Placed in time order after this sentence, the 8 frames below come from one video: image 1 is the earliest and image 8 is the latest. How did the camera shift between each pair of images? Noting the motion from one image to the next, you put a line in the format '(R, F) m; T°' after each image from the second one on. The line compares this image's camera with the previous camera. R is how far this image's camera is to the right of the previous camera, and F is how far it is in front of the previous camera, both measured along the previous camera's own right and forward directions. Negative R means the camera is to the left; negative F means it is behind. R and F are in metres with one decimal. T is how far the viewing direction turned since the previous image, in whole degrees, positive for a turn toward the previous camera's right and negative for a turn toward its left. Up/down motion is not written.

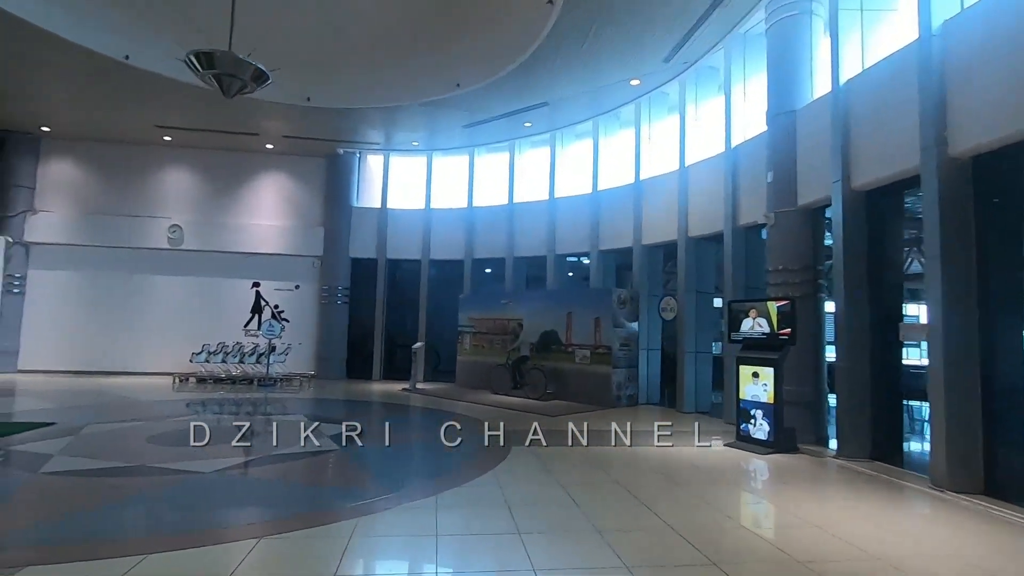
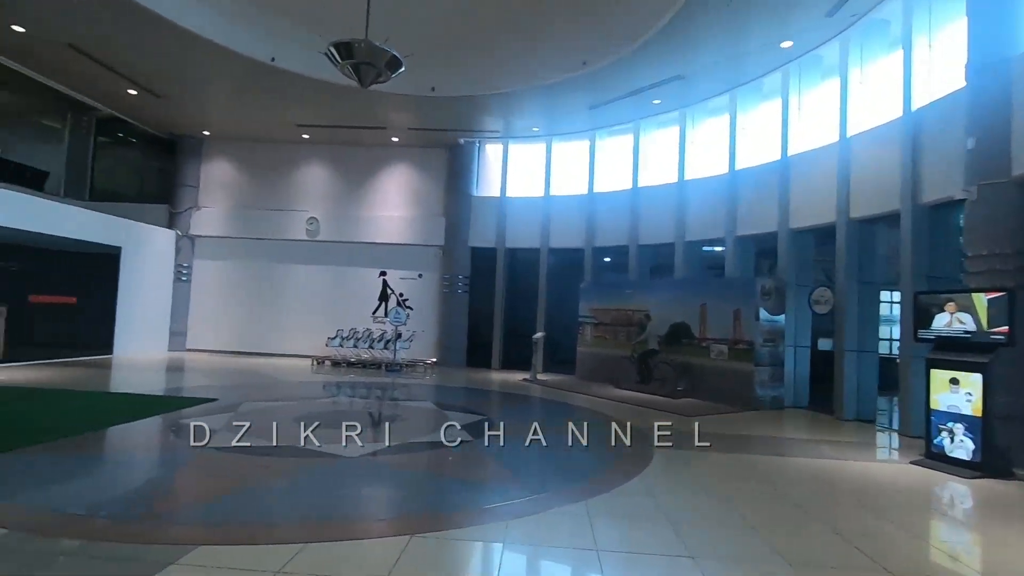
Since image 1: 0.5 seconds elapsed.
(-0.4, +0.4) m; -11°
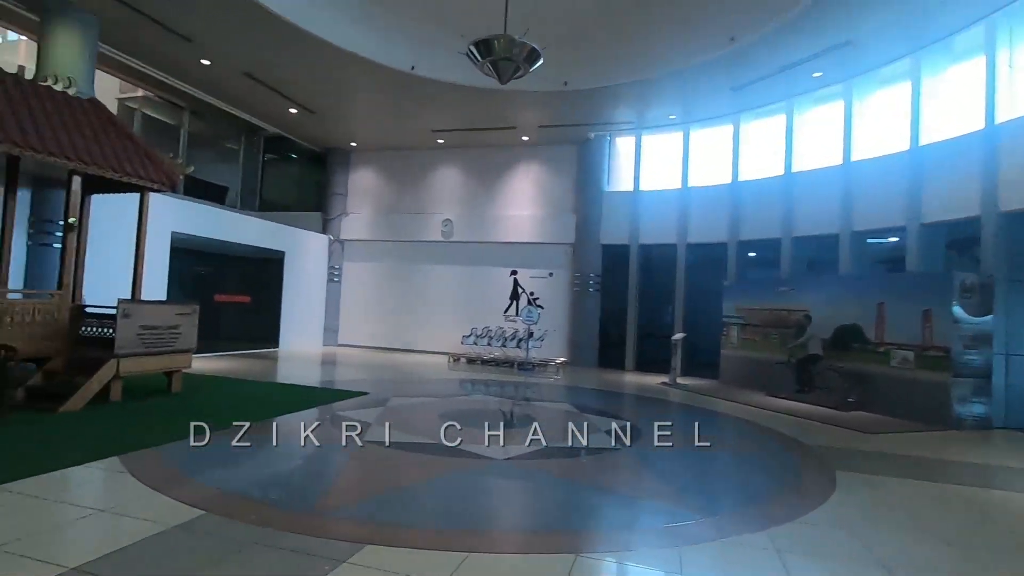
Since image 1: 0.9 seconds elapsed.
(-0.3, +0.3) m; -13°
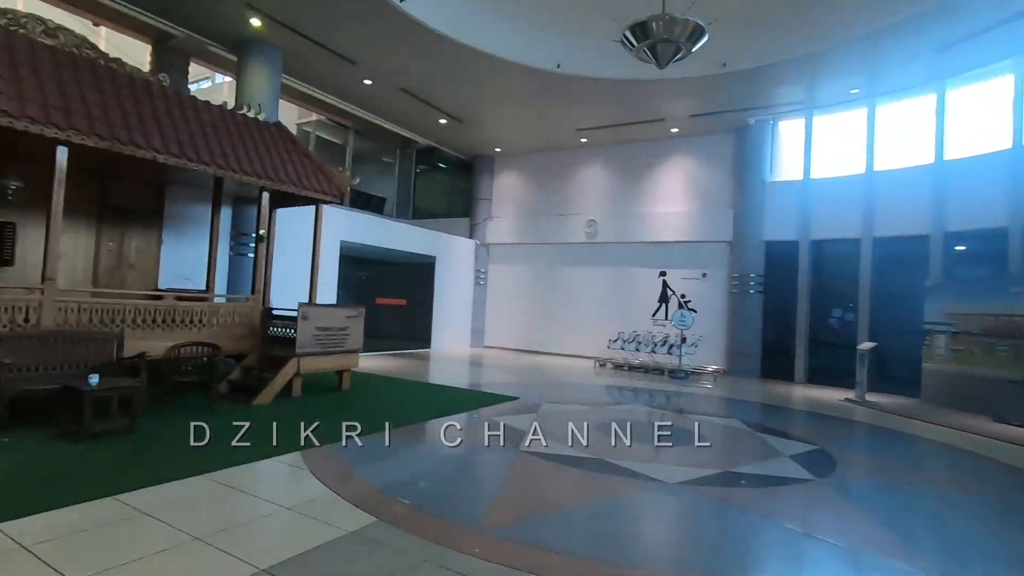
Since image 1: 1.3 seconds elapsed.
(-0.3, +0.3) m; -14°
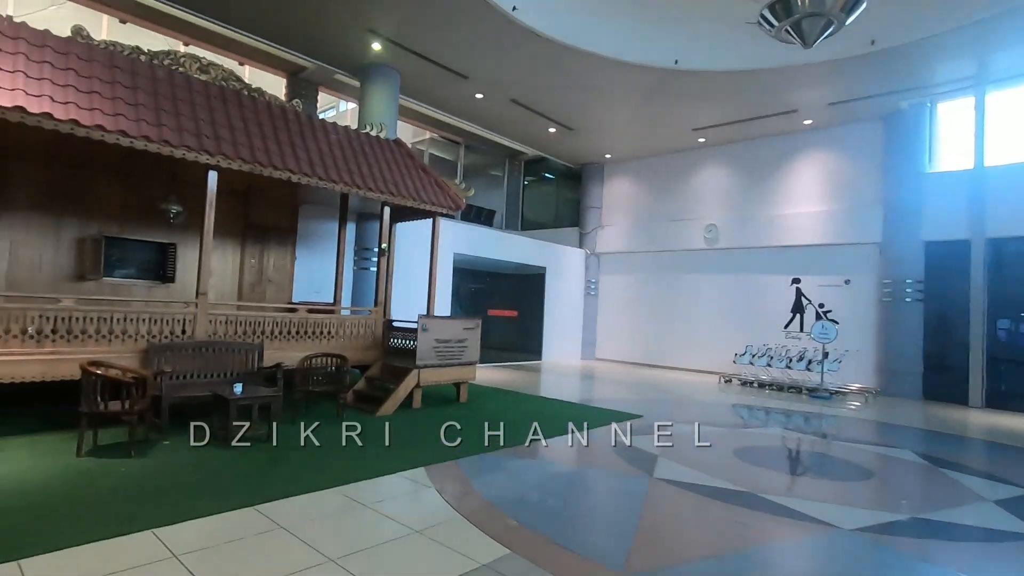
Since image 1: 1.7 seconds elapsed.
(-0.2, +0.3) m; -11°
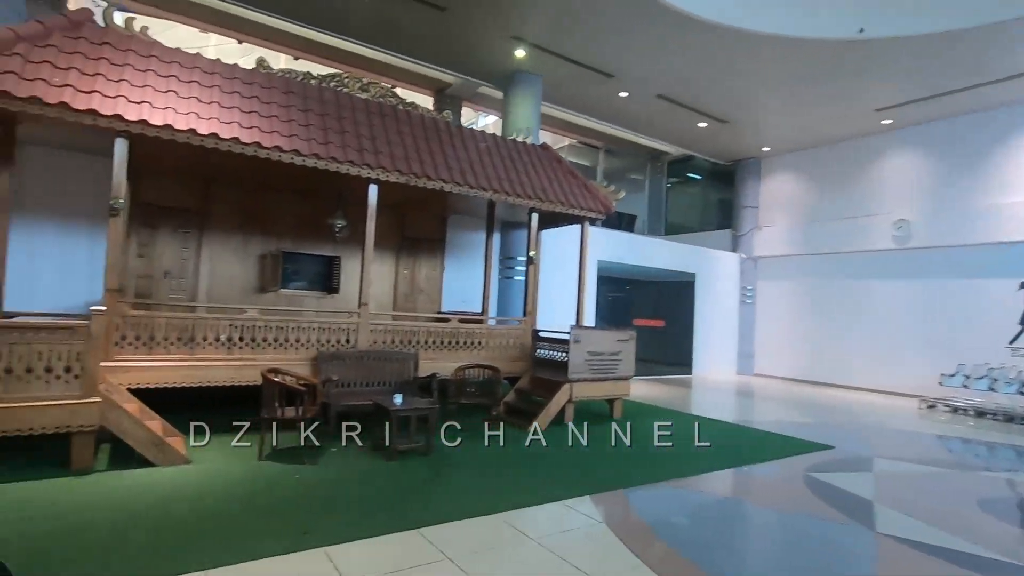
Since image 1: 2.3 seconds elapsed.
(-0.3, +0.4) m; -14°
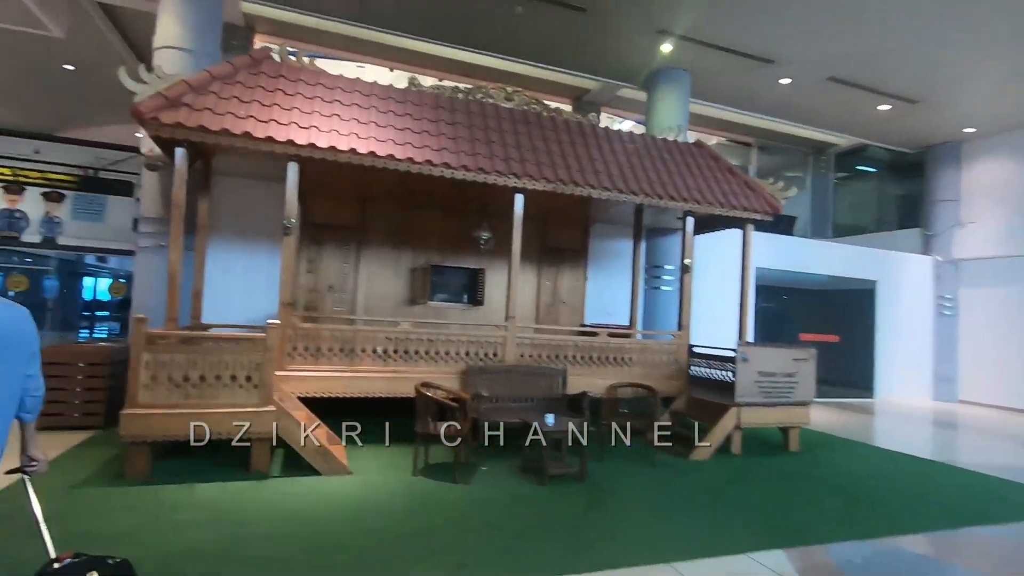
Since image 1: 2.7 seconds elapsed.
(-0.2, +0.3) m; -14°
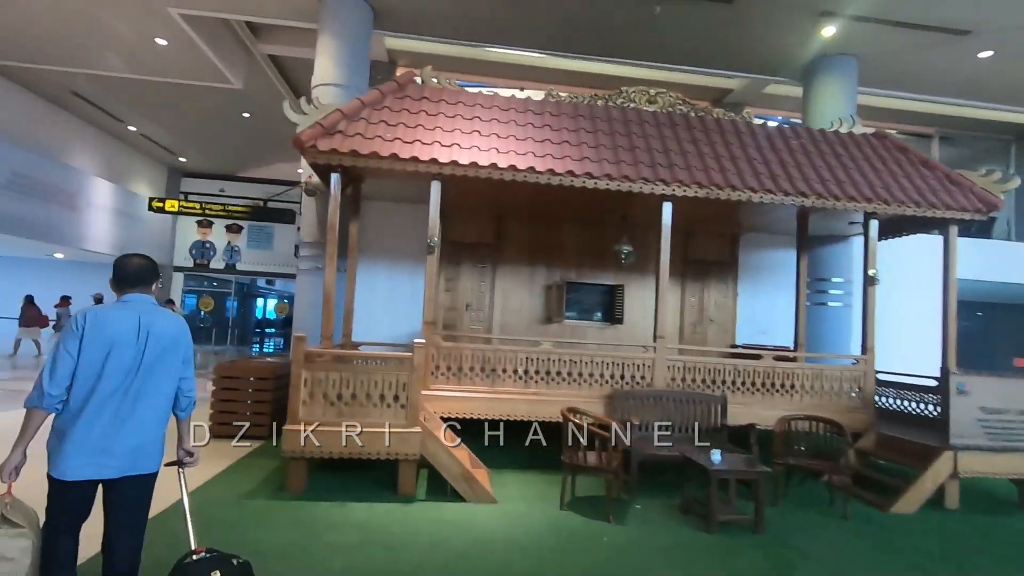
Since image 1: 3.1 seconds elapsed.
(-0.2, +0.3) m; -13°
